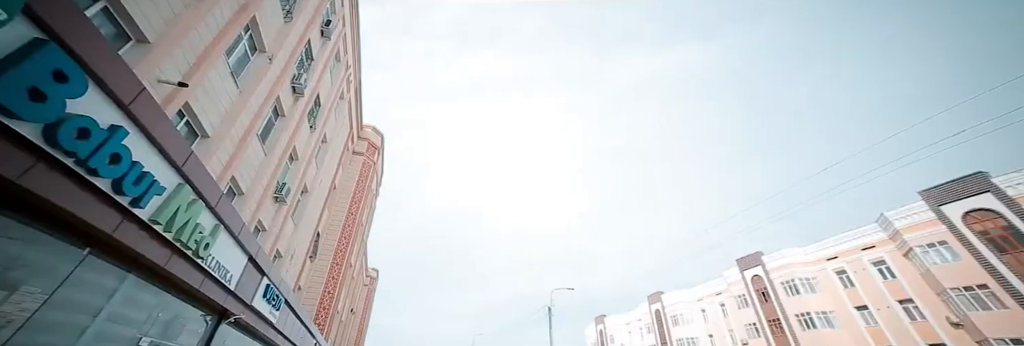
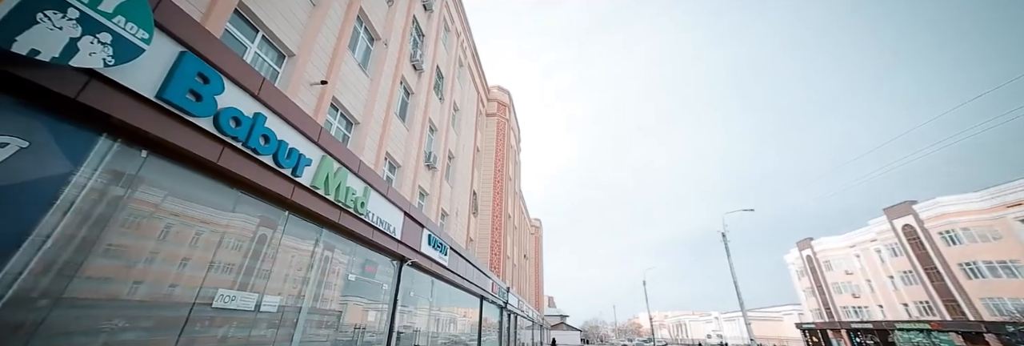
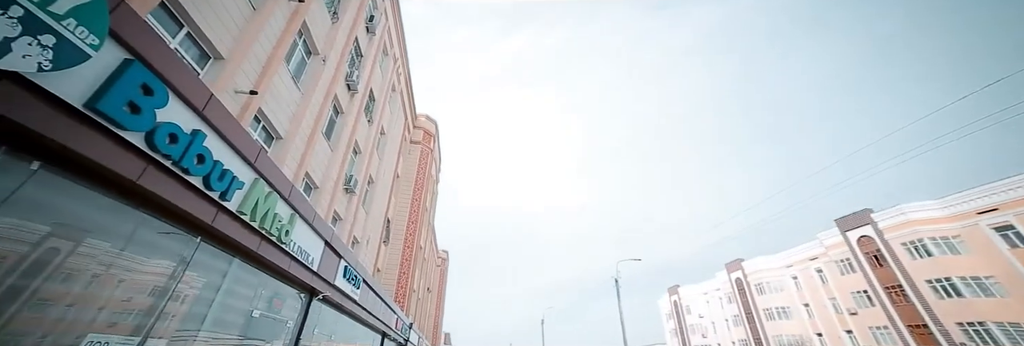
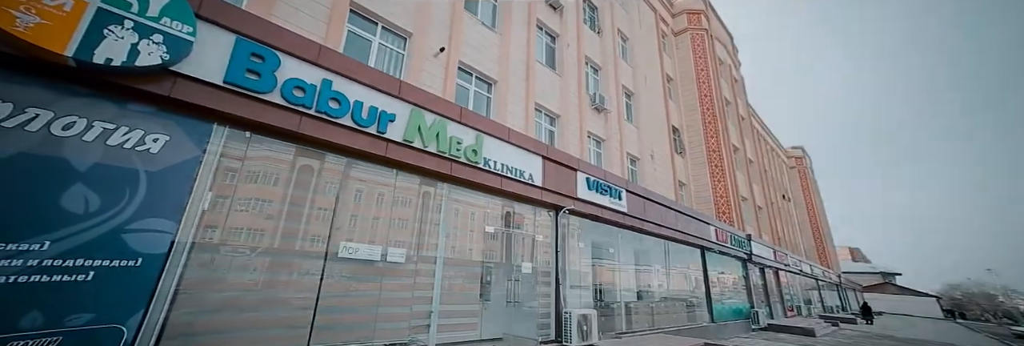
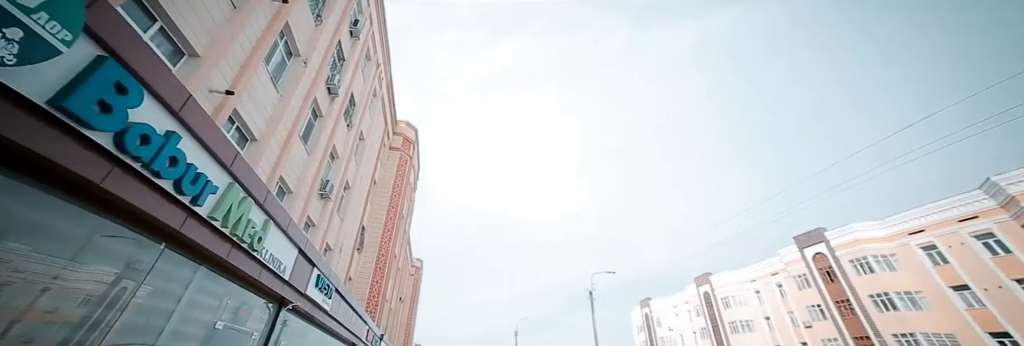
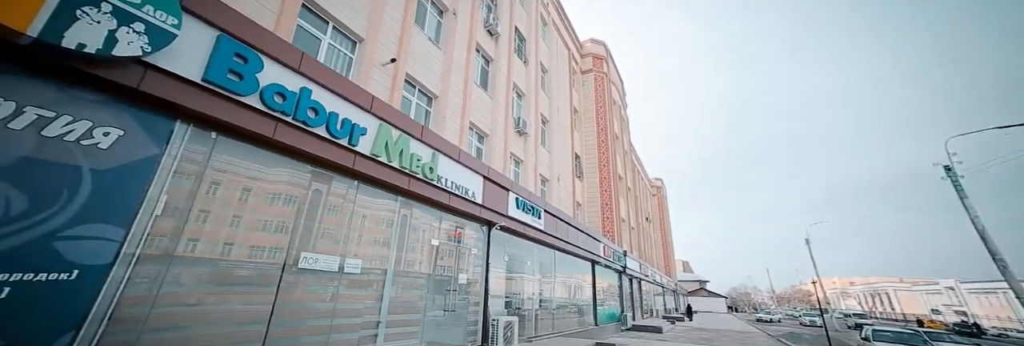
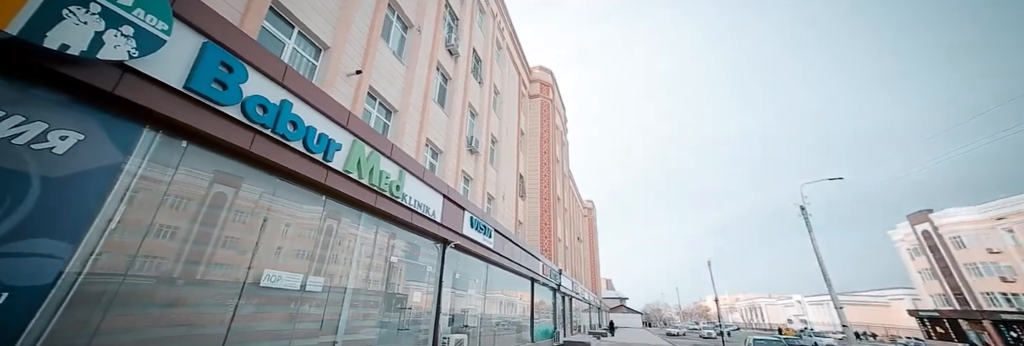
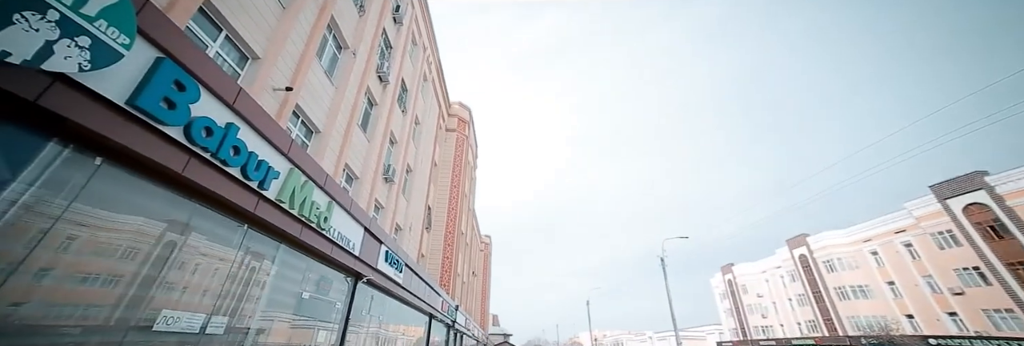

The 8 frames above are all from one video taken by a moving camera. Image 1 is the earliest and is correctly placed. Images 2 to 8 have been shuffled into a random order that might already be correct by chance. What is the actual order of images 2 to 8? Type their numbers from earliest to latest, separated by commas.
5, 3, 8, 2, 7, 6, 4
